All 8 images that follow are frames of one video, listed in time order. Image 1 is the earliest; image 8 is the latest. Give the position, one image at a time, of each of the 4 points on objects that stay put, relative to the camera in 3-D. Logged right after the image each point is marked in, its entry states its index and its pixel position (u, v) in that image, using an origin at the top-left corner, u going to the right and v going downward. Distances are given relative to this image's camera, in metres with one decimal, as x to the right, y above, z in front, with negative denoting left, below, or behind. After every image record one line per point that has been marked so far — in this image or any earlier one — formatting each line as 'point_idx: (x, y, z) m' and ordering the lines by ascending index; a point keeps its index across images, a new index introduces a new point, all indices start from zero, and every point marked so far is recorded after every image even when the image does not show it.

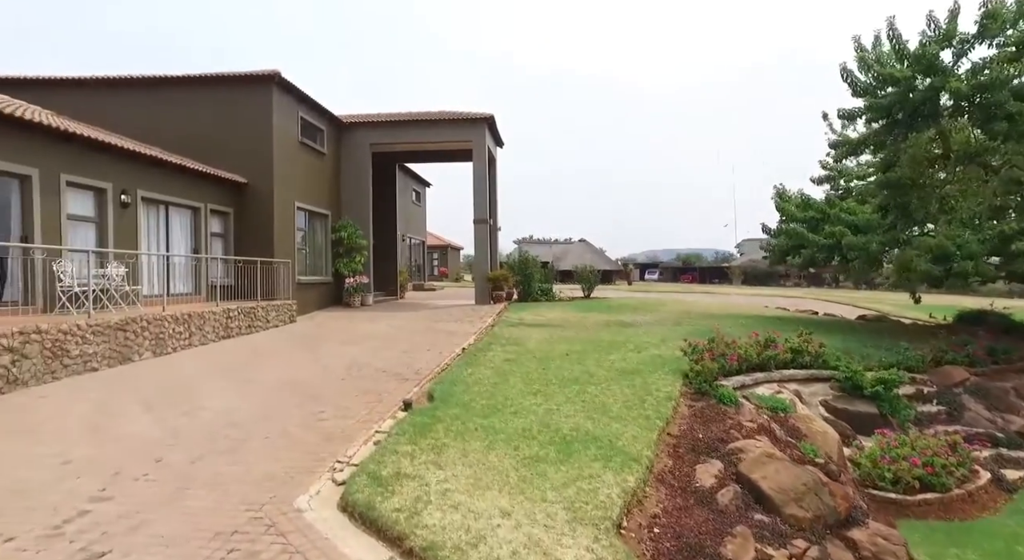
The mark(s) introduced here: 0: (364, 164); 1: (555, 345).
0: (-4.5, +3.5, +19.1) m
1: (+0.7, -1.1, +9.9) m
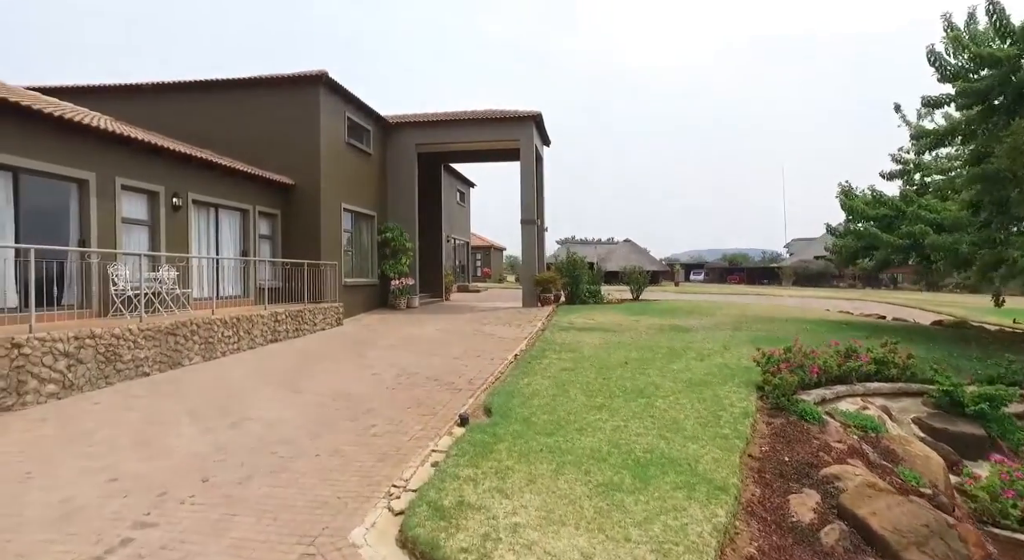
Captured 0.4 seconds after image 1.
0: (-3.1, +3.5, +18.9) m
1: (+1.5, -1.1, +9.4) m
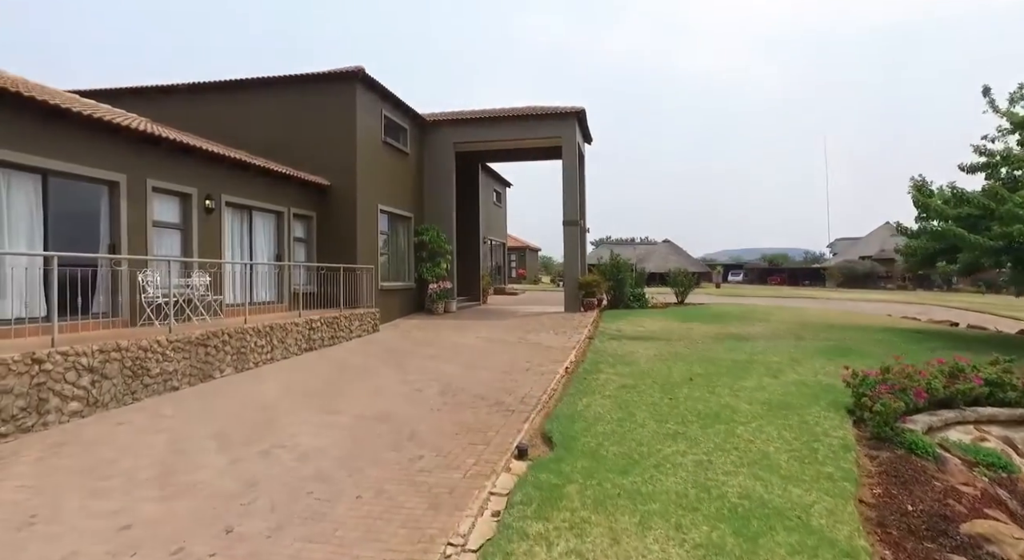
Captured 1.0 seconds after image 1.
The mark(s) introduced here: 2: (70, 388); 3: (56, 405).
0: (-1.9, +3.4, +18.3) m
1: (+2.2, -1.2, +8.6) m
2: (-4.2, -1.0, +6.0) m
3: (-4.3, -1.2, +5.8) m
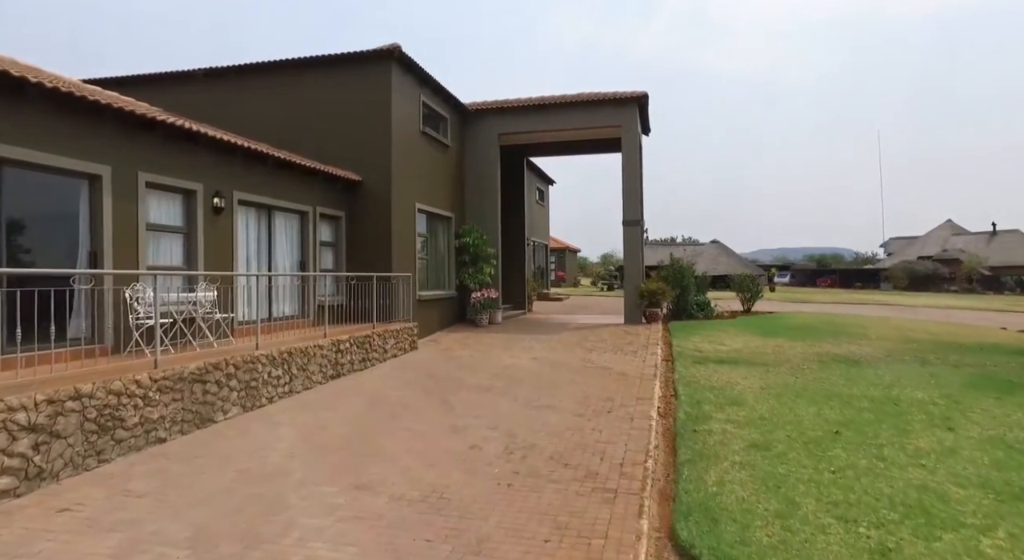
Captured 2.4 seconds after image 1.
0: (-0.6, +3.2, +16.5) m
1: (+3.0, -1.4, +6.6) m
2: (-3.5, -1.2, +4.3) m
3: (-3.6, -1.3, +4.2) m
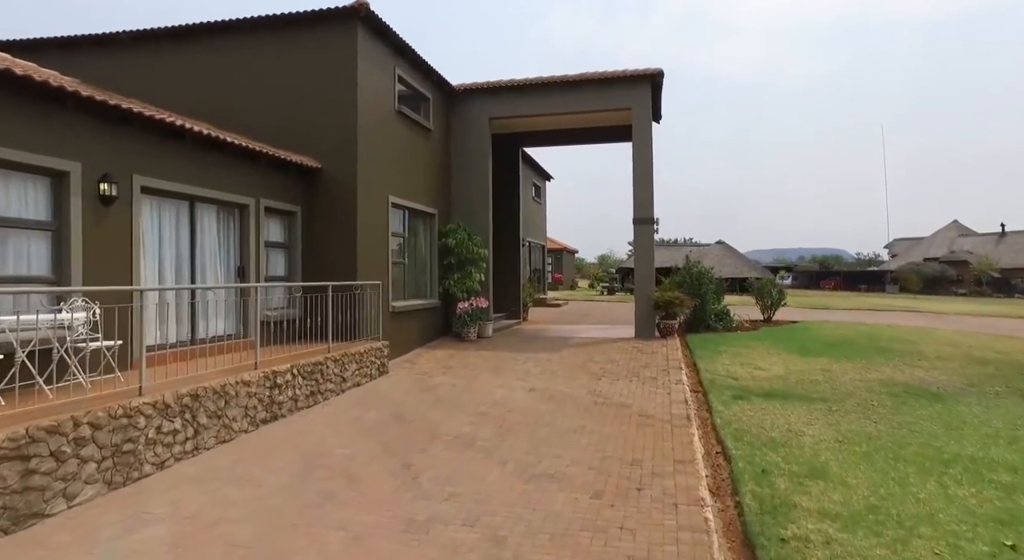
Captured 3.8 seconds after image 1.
0: (-0.7, +3.1, +14.4) m
1: (+3.0, -1.5, +4.5) m
2: (-3.6, -1.3, +2.1) m
3: (-3.6, -1.5, +2.0) m
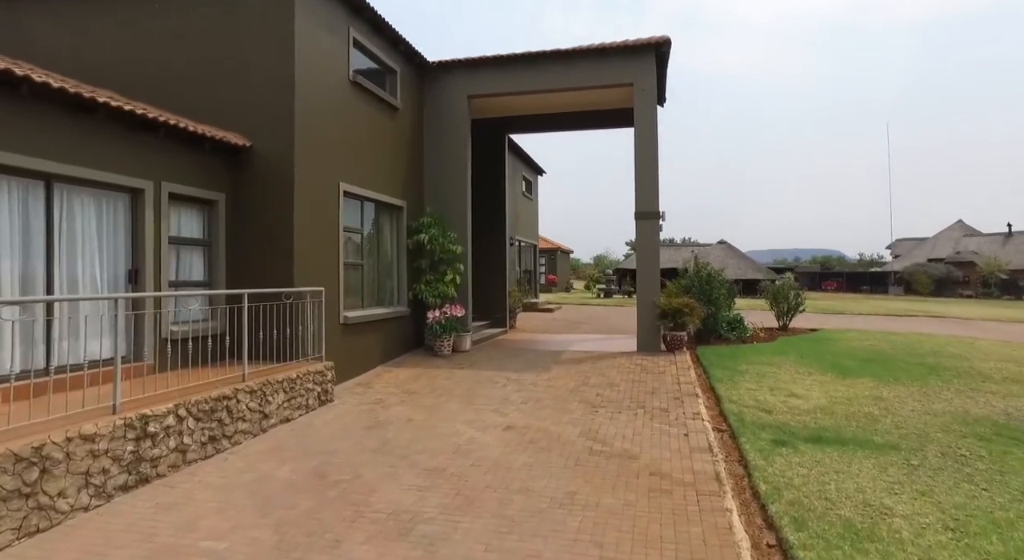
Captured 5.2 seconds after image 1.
0: (-1.1, +3.0, +12.4) m
1: (+2.7, -1.6, +2.6) m
2: (-3.9, -1.4, +0.1) m
3: (-3.9, -1.5, 0.0) m
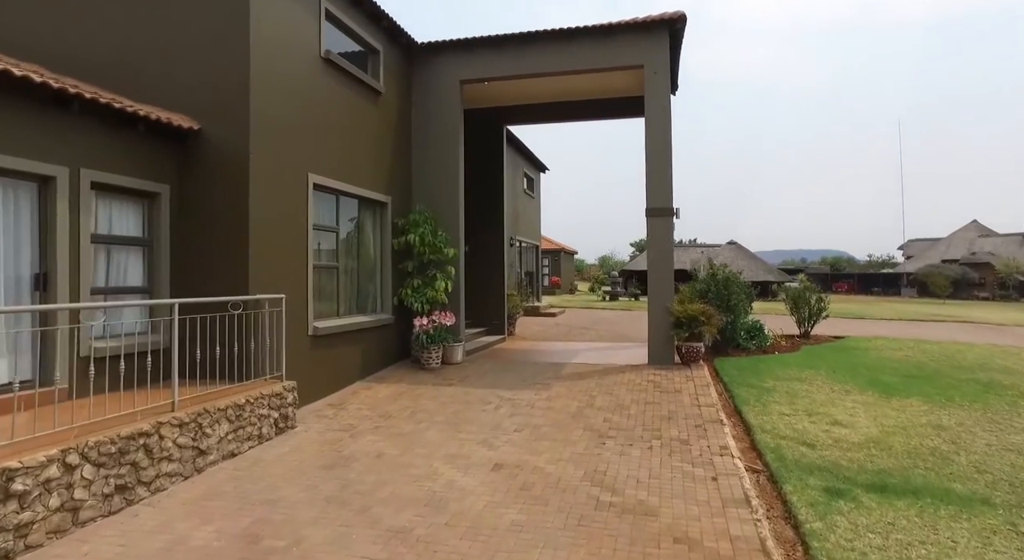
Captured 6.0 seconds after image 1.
0: (-1.1, +2.9, +11.2) m
1: (+2.5, -1.7, +1.3) m
2: (-4.0, -1.5, -1.0) m
3: (-4.0, -1.6, -1.2) m
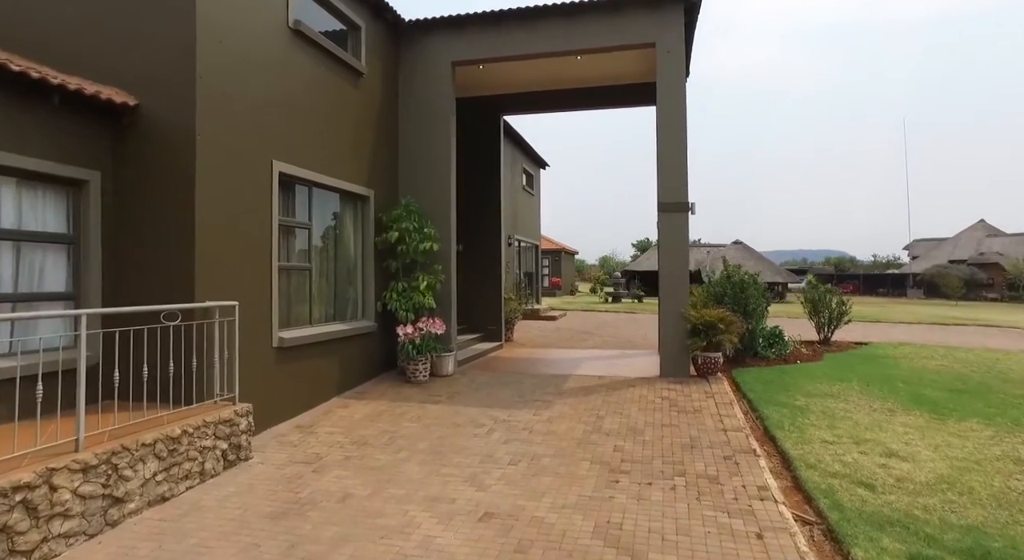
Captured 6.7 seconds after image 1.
0: (-1.2, +2.9, +10.1) m
1: (+2.5, -1.7, +0.2) m
2: (-4.1, -1.5, -2.1) m
3: (-4.1, -1.6, -2.3) m
